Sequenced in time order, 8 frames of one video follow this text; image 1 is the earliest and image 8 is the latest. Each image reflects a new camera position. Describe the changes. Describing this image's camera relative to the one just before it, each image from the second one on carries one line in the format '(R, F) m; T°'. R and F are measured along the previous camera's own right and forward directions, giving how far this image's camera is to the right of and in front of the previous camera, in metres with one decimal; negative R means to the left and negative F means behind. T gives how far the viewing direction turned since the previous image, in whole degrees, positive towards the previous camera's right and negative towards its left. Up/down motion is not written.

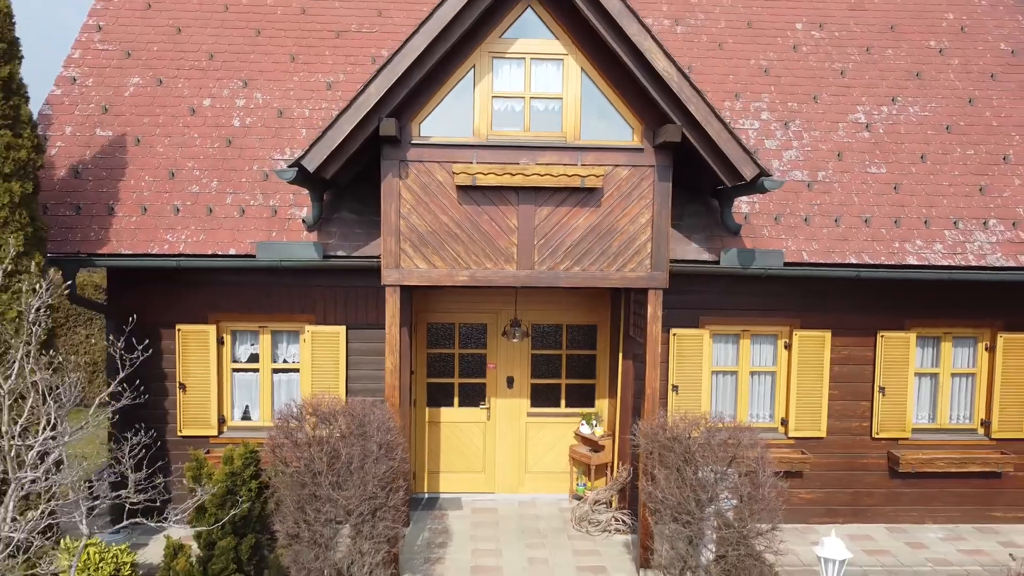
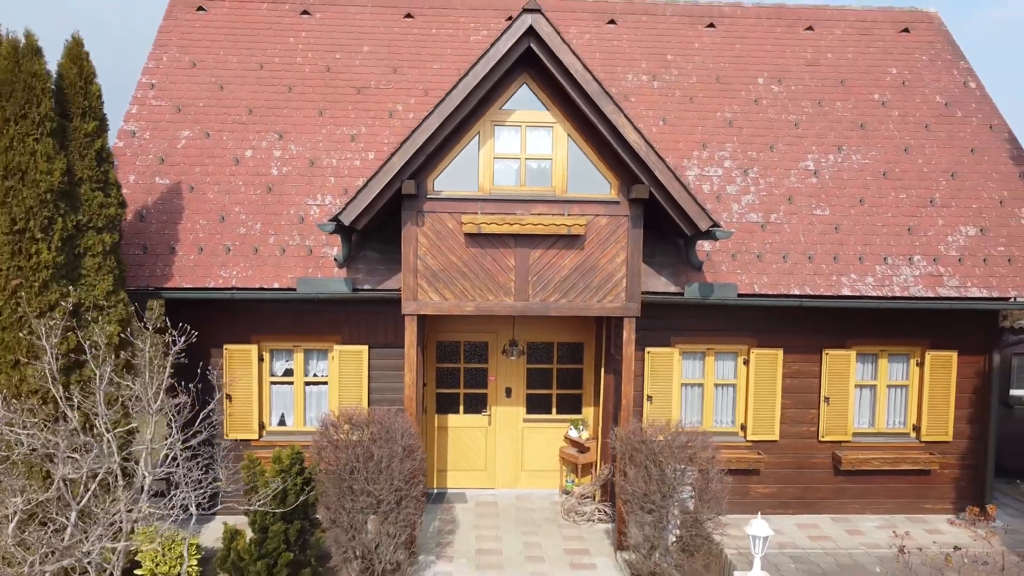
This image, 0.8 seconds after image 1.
(0.0, -1.2) m; 0°
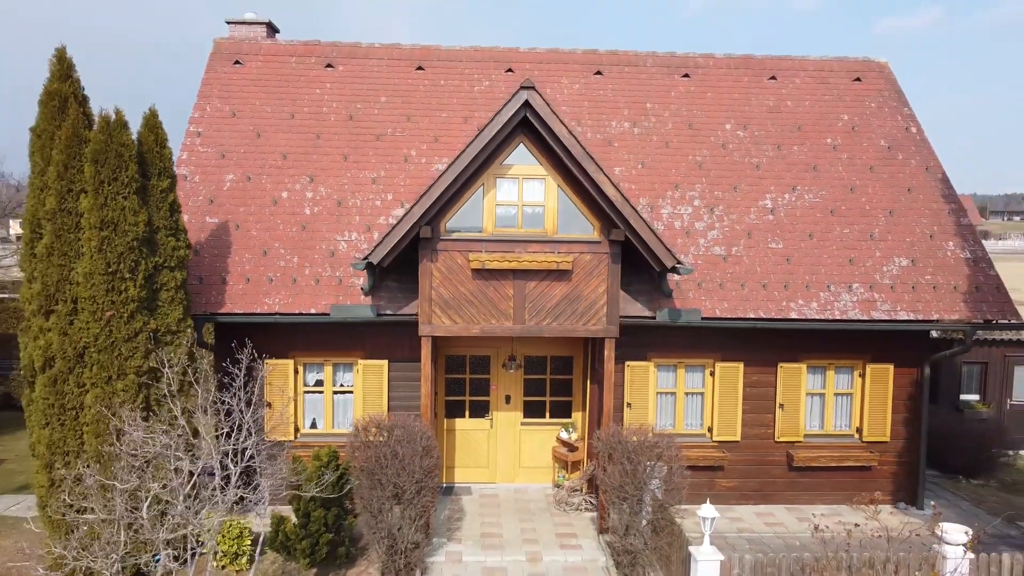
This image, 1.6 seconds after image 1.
(0.0, -1.4) m; 0°
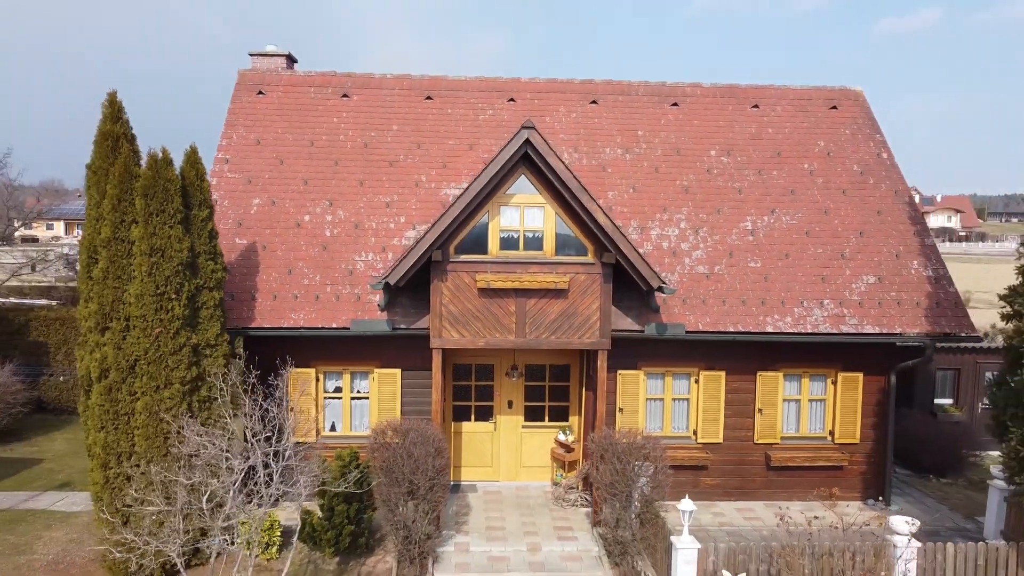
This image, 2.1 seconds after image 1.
(0.0, -0.9) m; 0°
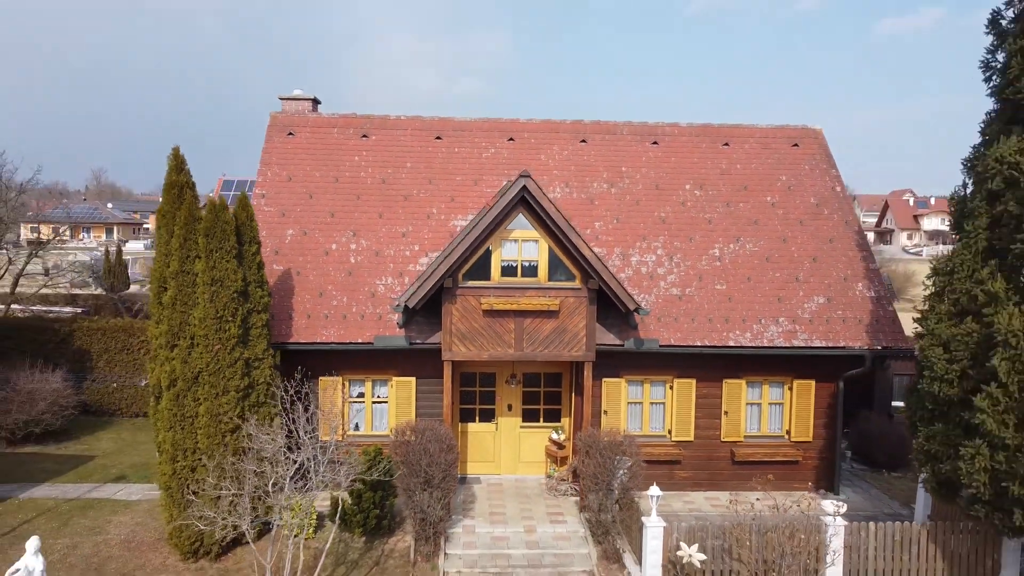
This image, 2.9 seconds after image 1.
(0.0, -1.7) m; 0°
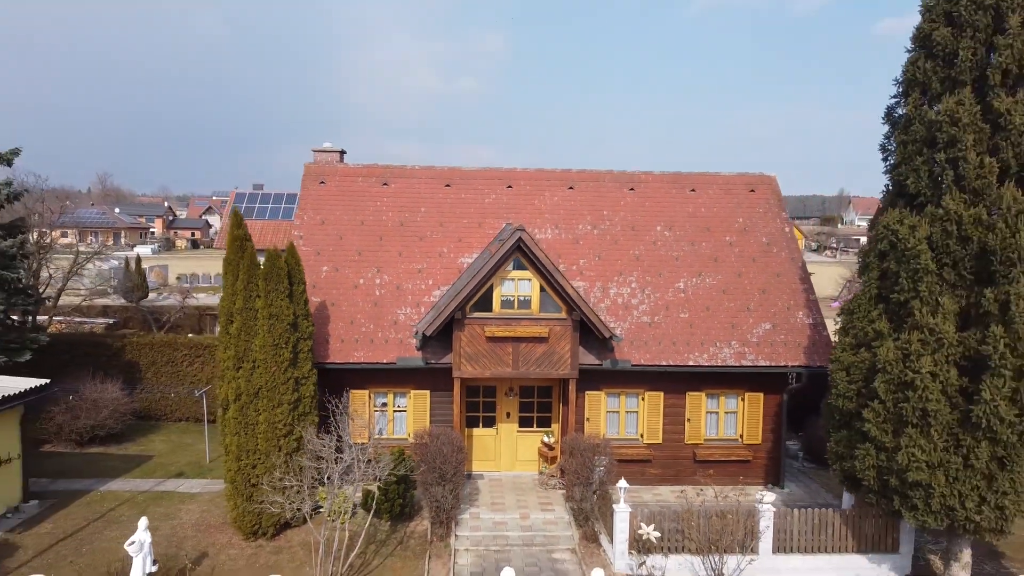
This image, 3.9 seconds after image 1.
(0.0, -2.5) m; 0°
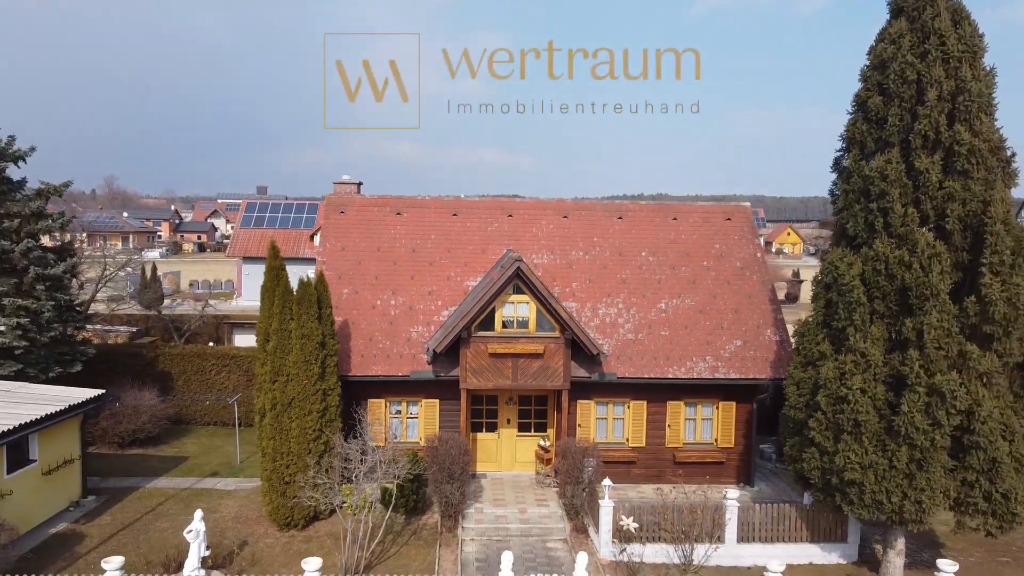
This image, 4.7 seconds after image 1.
(0.0, -1.9) m; 0°
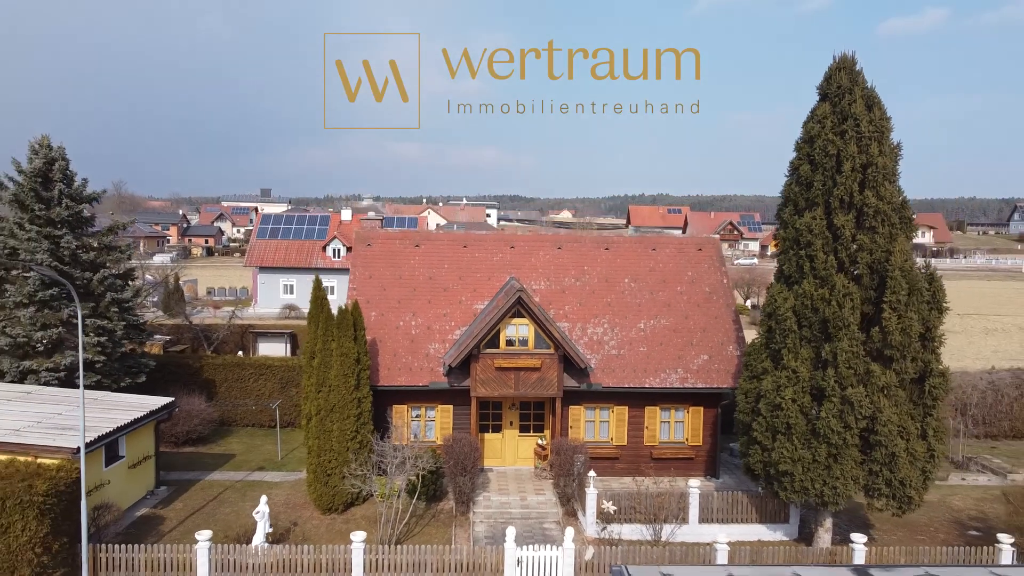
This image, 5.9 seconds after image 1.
(0.0, -3.1) m; 0°
